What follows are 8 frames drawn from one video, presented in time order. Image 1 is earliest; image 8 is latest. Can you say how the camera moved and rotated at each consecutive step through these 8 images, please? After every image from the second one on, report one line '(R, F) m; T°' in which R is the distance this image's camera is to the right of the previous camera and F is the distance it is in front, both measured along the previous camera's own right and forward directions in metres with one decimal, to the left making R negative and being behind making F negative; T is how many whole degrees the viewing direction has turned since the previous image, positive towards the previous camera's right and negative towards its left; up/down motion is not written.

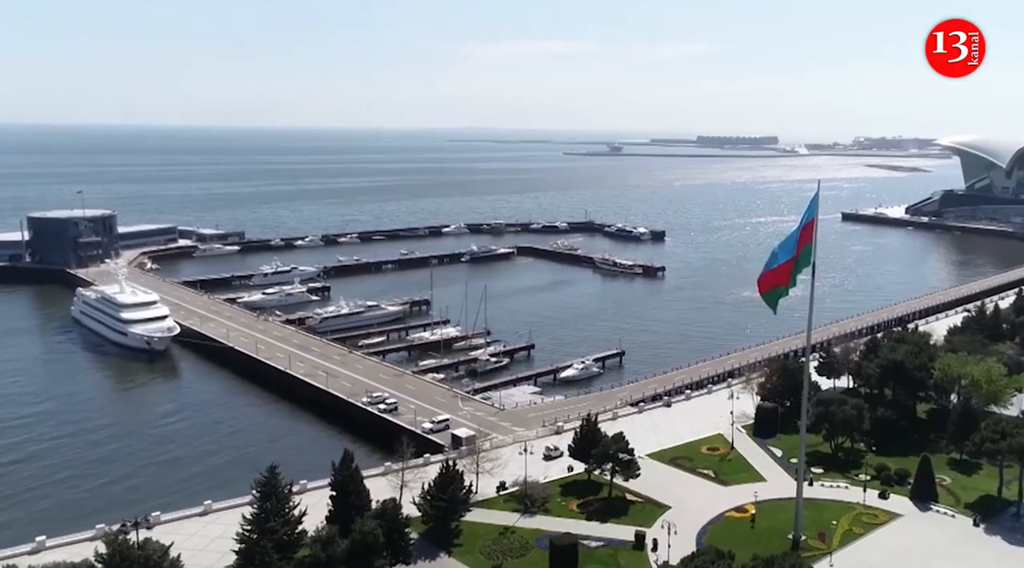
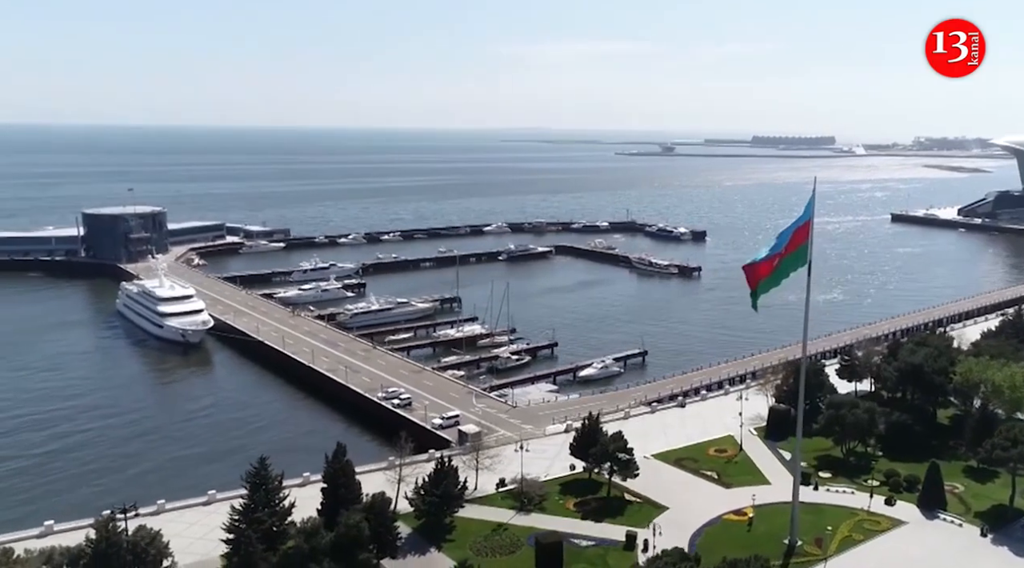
(+2.1, +0.3) m; -4°
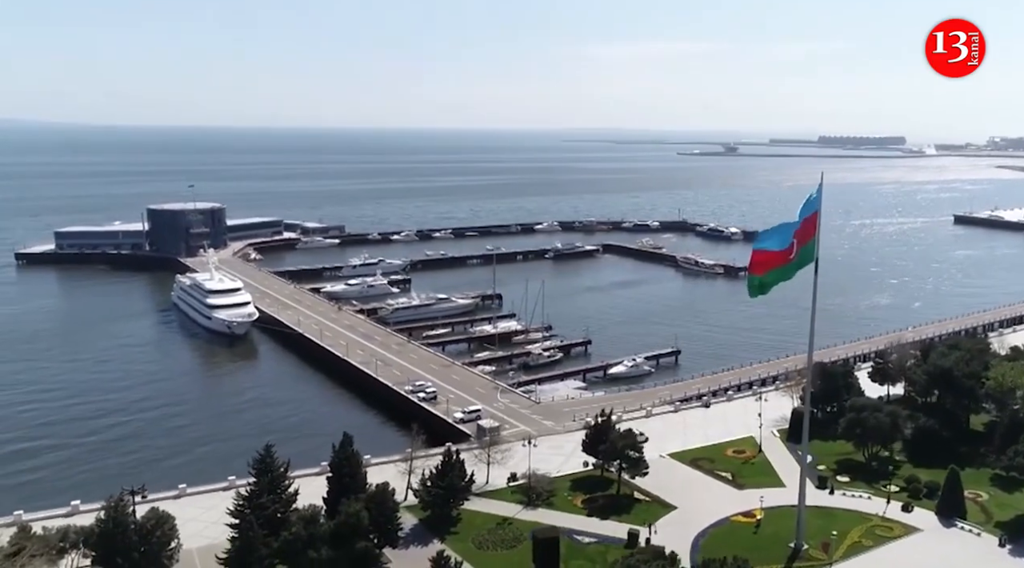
(+2.0, +0.2) m; -4°
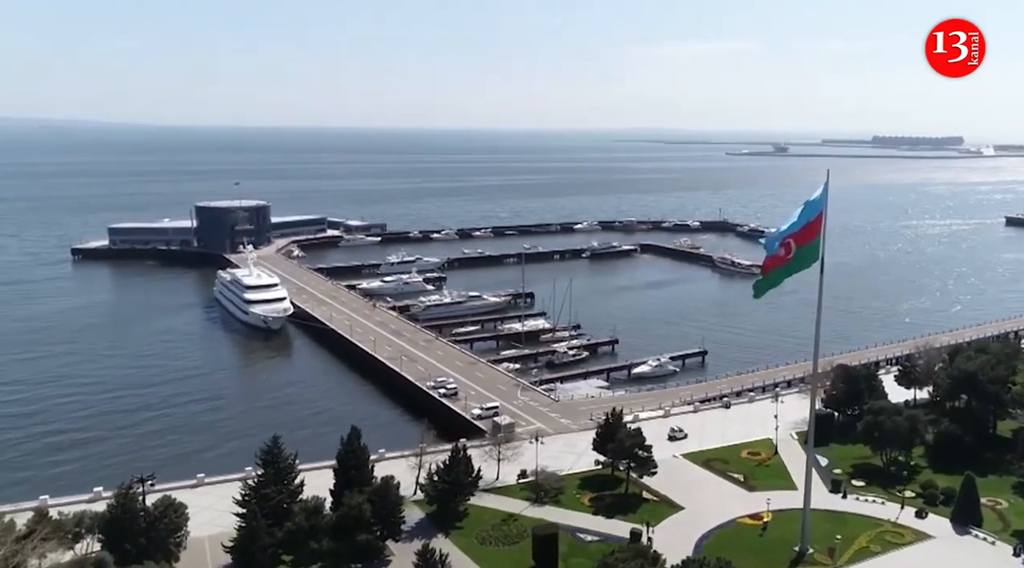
(+1.5, +0.1) m; -3°
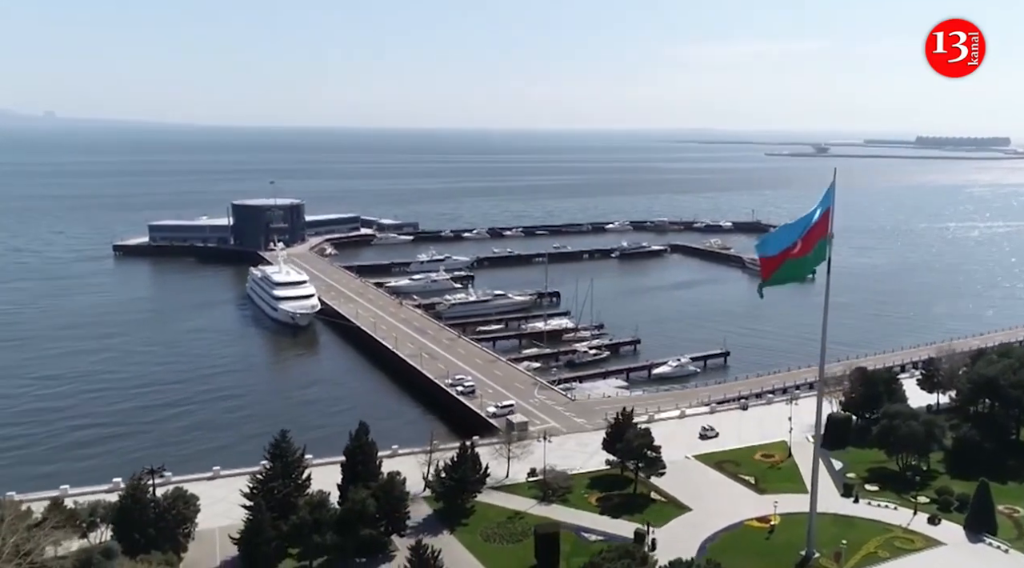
(+1.0, +0.1) m; -3°
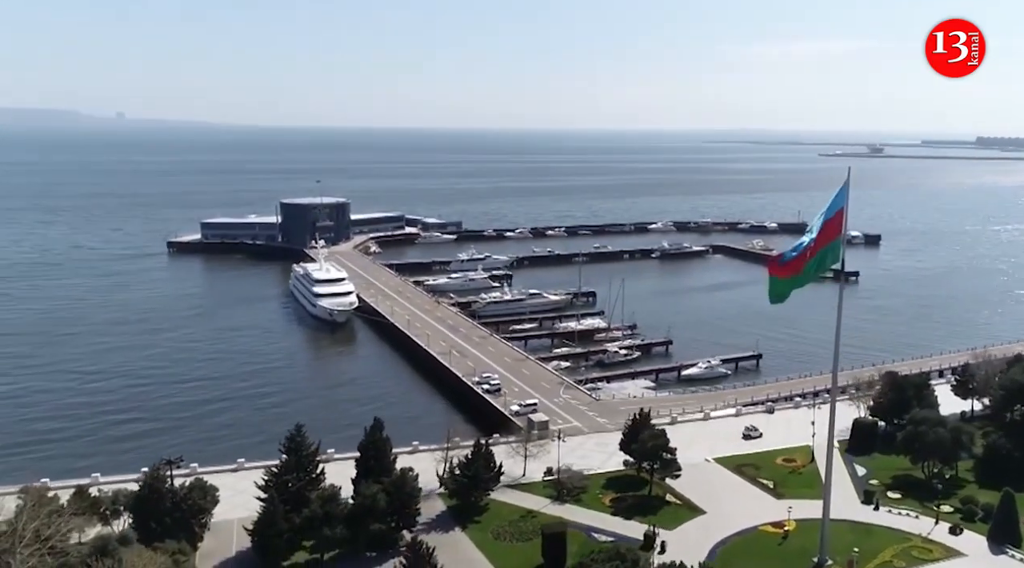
(+1.2, +0.1) m; -3°
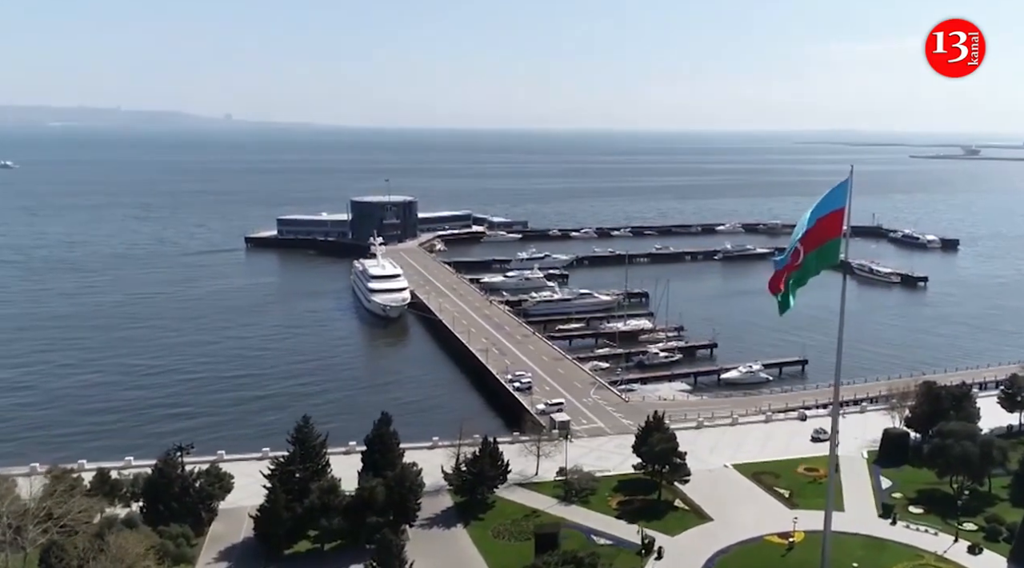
(+2.6, +0.4) m; -5°
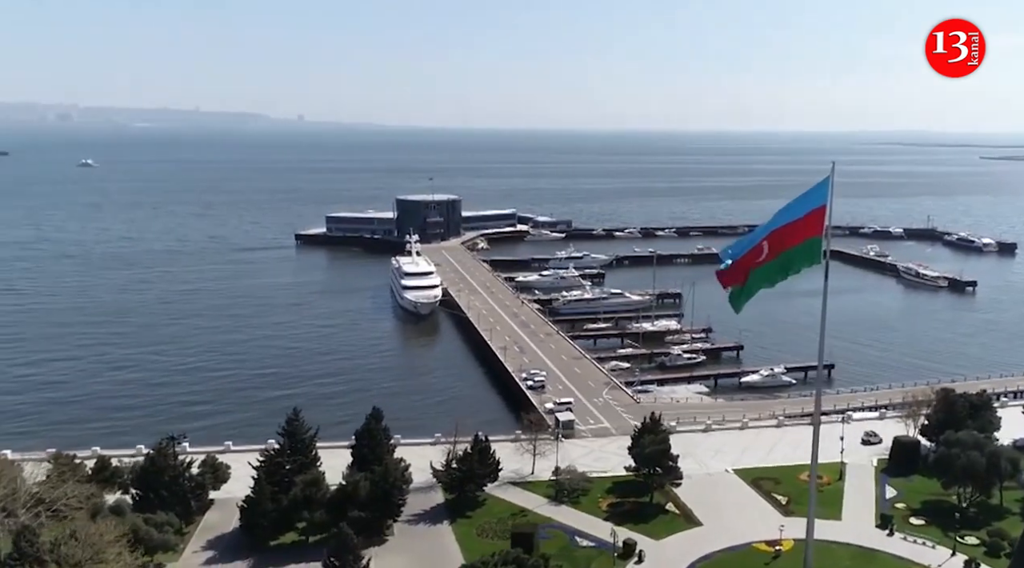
(+2.3, +0.5) m; -4°
